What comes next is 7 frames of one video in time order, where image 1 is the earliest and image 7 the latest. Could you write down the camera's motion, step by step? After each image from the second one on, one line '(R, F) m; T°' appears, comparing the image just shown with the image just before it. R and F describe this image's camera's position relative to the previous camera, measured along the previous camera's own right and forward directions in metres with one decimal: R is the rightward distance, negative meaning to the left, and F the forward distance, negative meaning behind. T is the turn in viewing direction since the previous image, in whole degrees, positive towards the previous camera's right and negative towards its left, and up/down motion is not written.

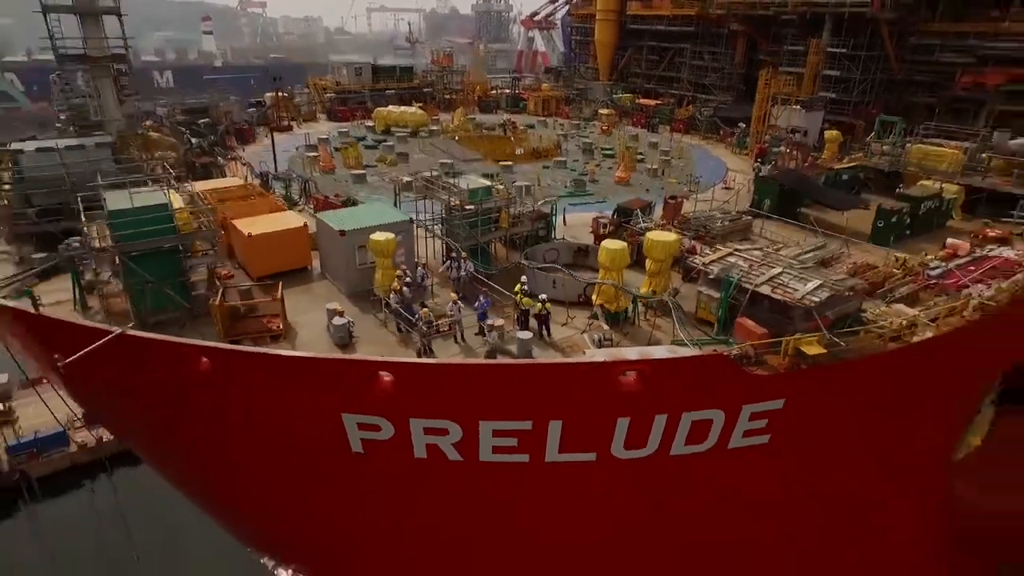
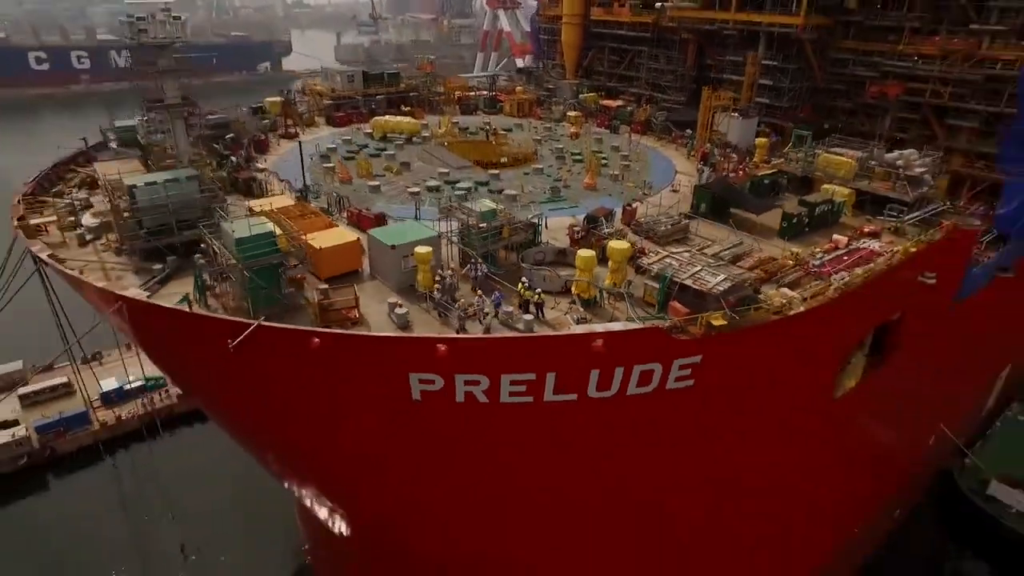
(-0.2, -0.8) m; +3°
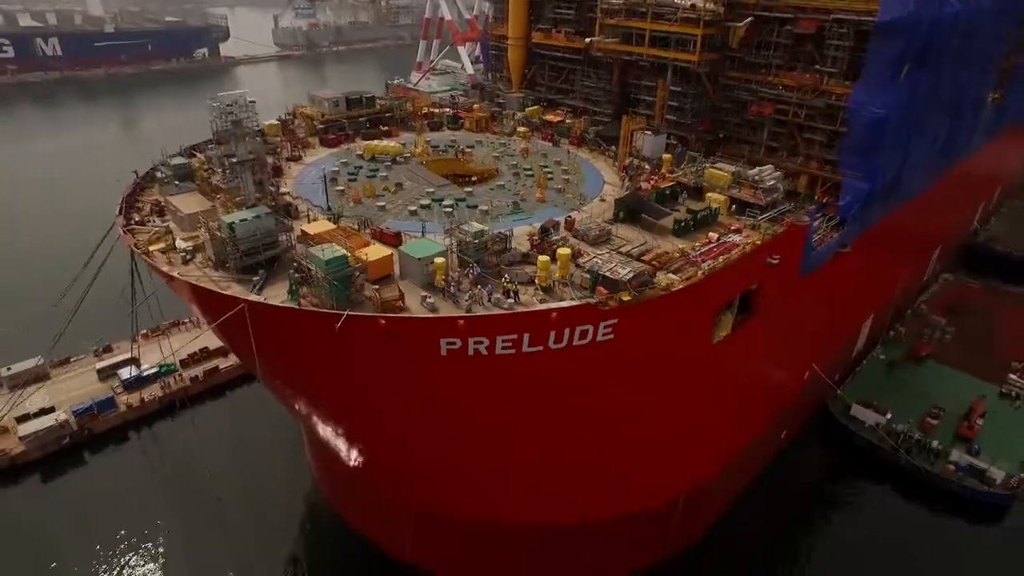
(-0.3, -1.5) m; +5°
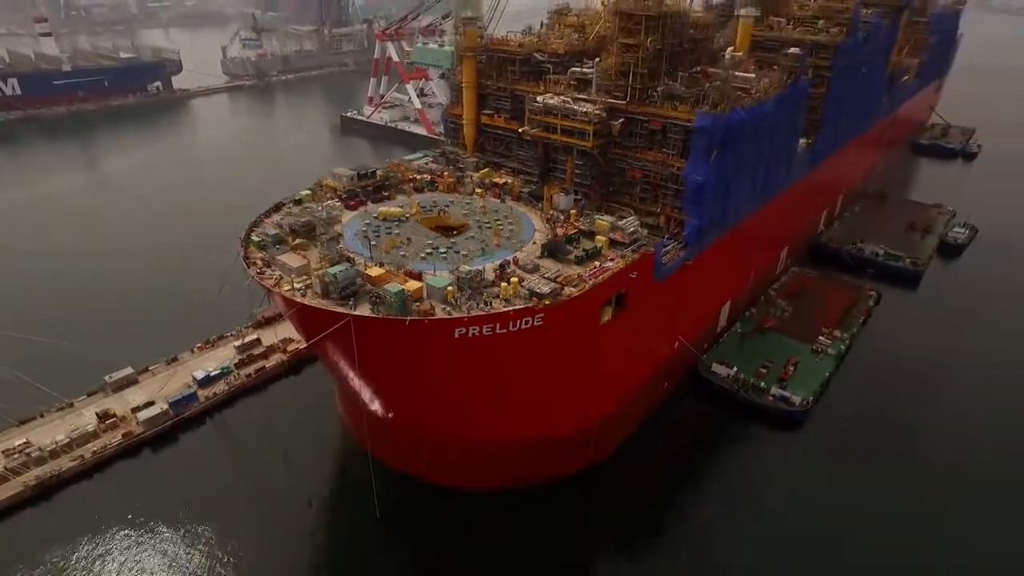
(-0.4, -3.7) m; +5°
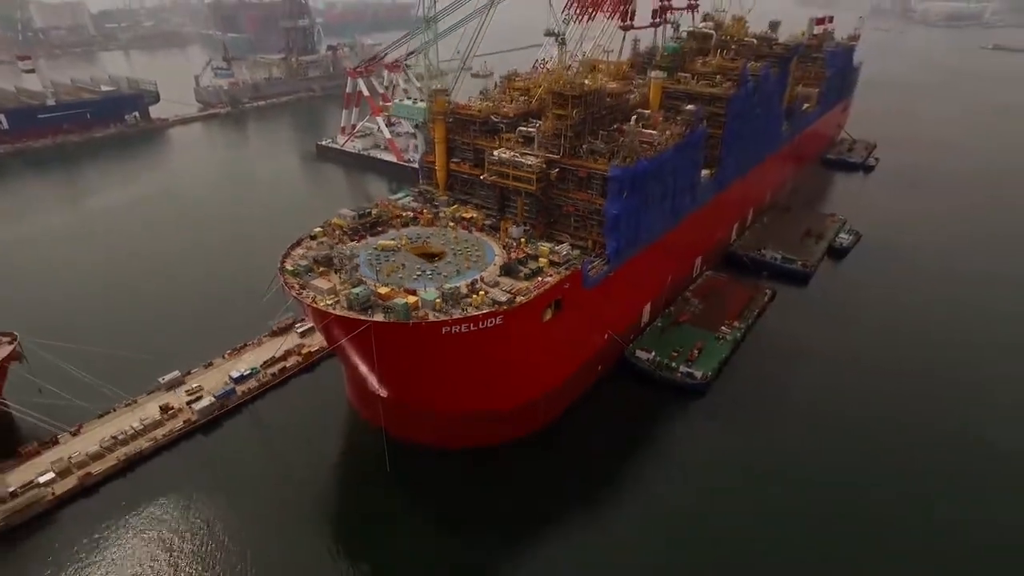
(-0.1, -3.5) m; +3°
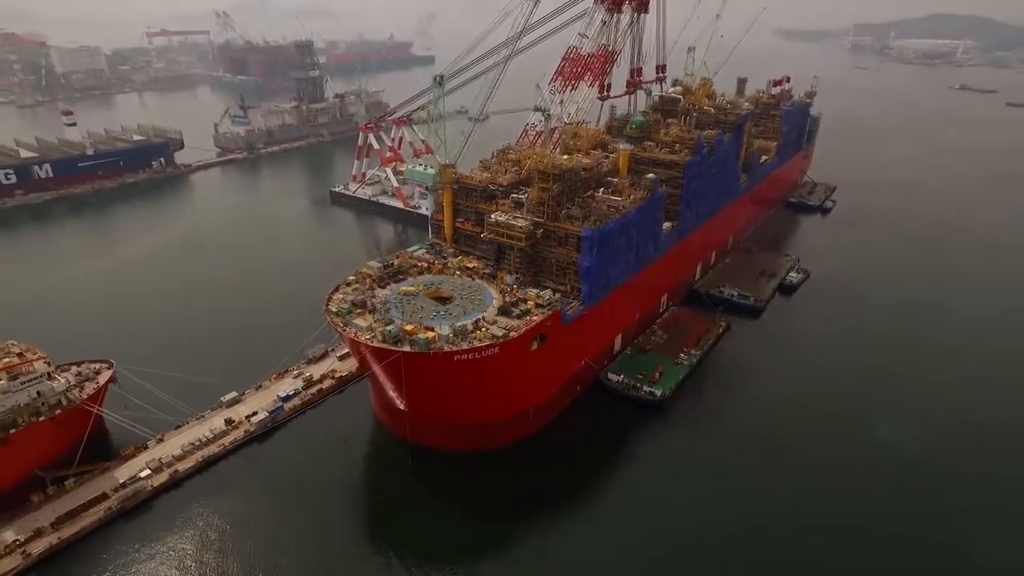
(0.0, -3.7) m; +1°
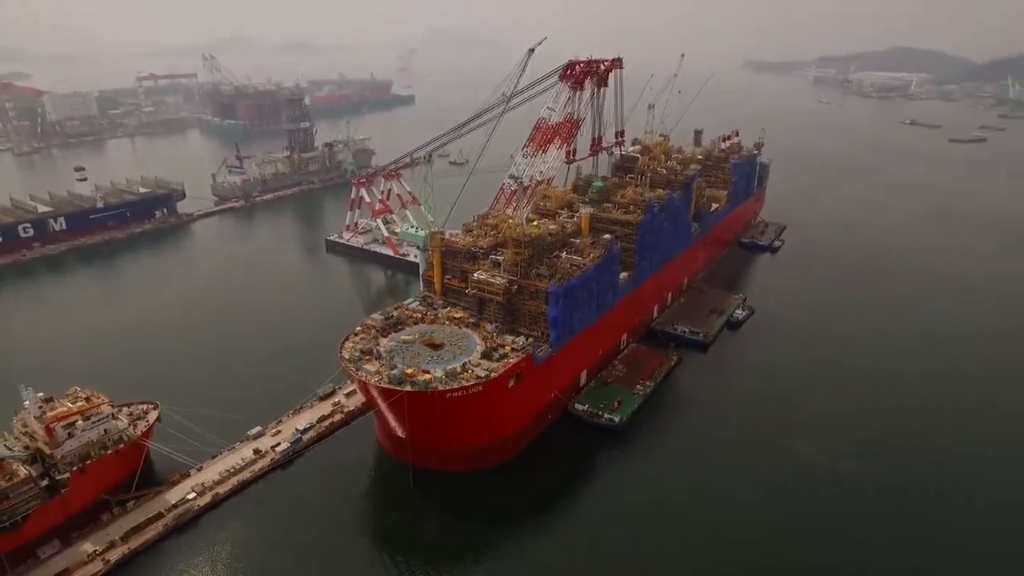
(0.0, -3.8) m; +2°
